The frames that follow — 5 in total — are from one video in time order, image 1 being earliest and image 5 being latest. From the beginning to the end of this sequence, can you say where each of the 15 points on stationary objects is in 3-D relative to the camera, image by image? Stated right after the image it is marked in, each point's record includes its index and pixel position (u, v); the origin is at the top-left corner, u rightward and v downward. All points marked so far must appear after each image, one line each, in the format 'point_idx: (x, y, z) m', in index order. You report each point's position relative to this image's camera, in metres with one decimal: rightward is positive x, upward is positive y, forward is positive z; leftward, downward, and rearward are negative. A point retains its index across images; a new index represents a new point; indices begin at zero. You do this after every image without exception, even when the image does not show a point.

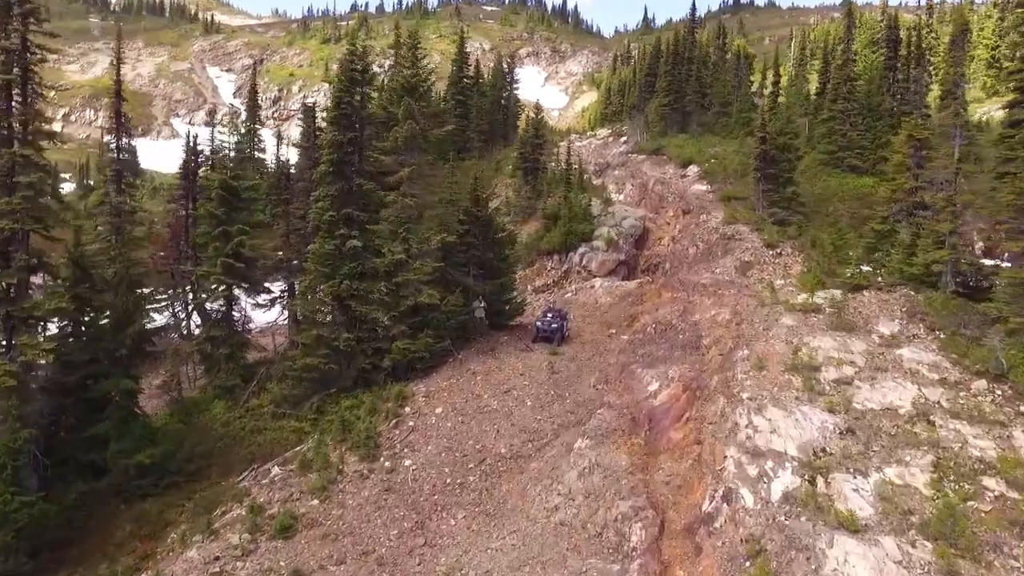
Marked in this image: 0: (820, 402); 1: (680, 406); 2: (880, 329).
0: (+7.0, -2.6, +15.9) m
1: (+4.3, -3.0, +17.9) m
2: (+10.1, -1.1, +19.2) m
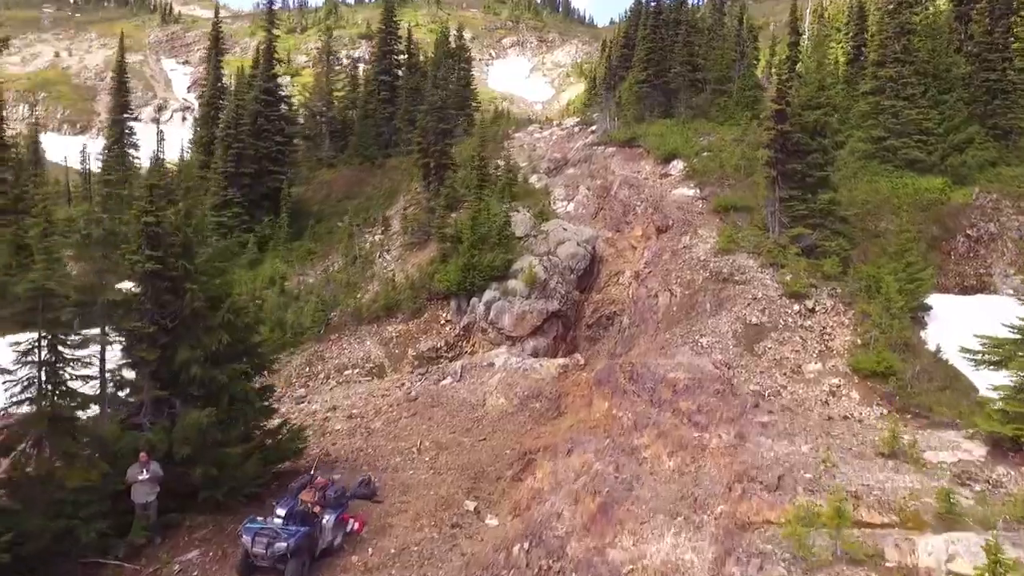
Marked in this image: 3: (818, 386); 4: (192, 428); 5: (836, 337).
0: (+2.0, -5.0, +0.9) m
1: (-0.7, -5.4, +2.8) m
2: (+5.2, -3.5, +4.1) m
3: (+7.9, -2.6, +18.0) m
4: (-5.5, -2.4, +12.3) m
5: (+8.9, -1.4, +19.2) m
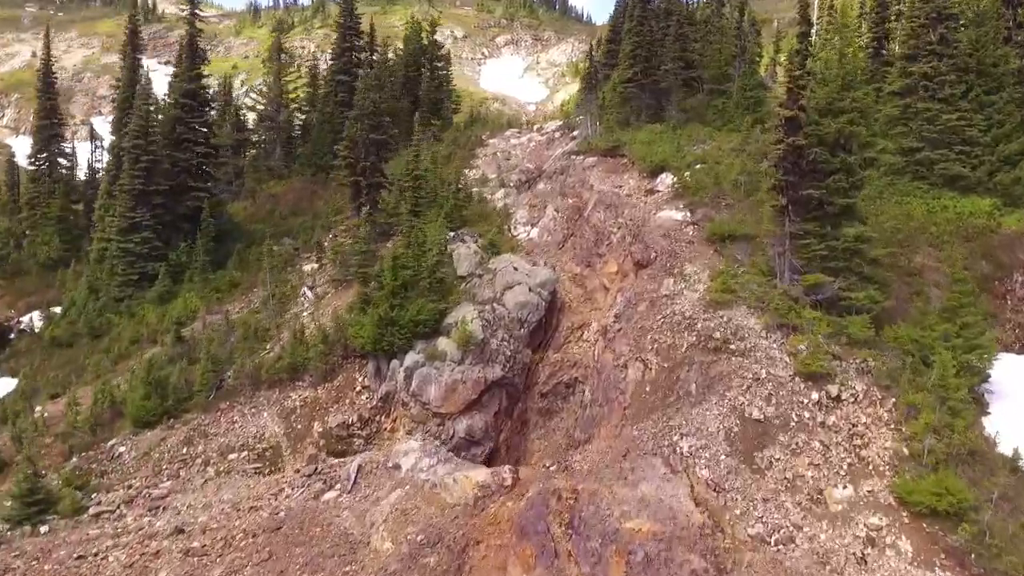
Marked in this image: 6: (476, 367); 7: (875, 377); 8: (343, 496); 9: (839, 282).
0: (-0.1, -6.7, -4.9) m
1: (-2.7, -7.1, -2.9) m
2: (+3.1, -5.1, -1.6) m
3: (+5.9, -4.2, +12.2) m
4: (-7.6, -4.1, +6.6) m
5: (+6.9, -3.0, +13.4) m
6: (-1.0, -2.1, +19.2) m
7: (+7.8, -1.9, +15.0) m
8: (-3.8, -4.4, +15.9) m
9: (+8.3, +0.1, +17.7) m
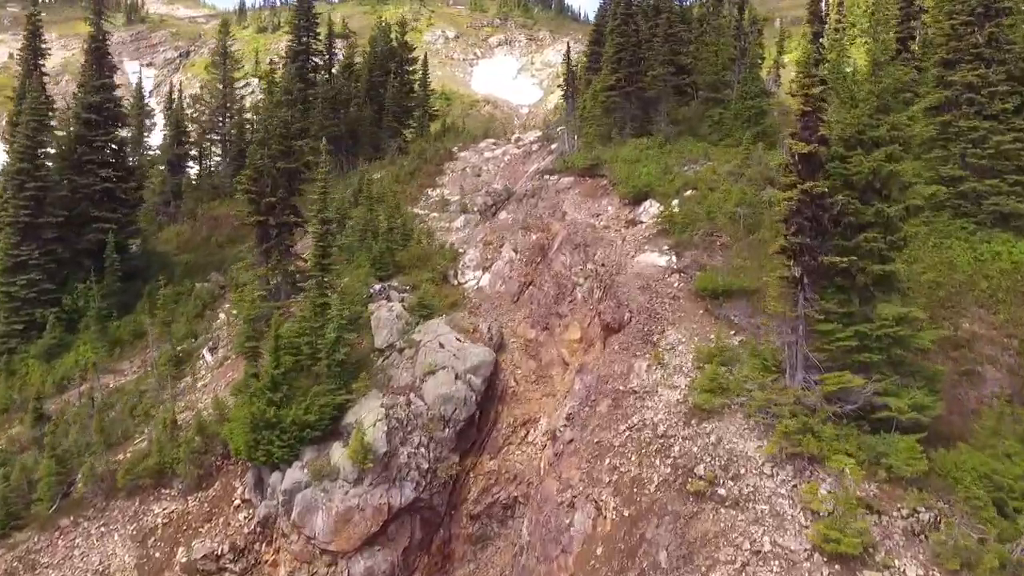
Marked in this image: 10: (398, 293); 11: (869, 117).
0: (-1.9, -8.6, -9.9) m
1: (-4.6, -9.0, -7.8) m
2: (+1.3, -7.1, -6.6) m
3: (+4.1, -6.1, +7.2) m
4: (-9.3, -6.0, +1.7) m
5: (+5.2, -4.9, +8.4) m
6: (-2.7, -4.0, +14.2) m
7: (+6.1, -3.8, +10.0) m
8: (-5.5, -6.3, +10.9) m
9: (+6.5, -1.7, +12.6) m
10: (-3.2, -0.1, +19.9) m
11: (+6.9, +3.3, +13.8) m
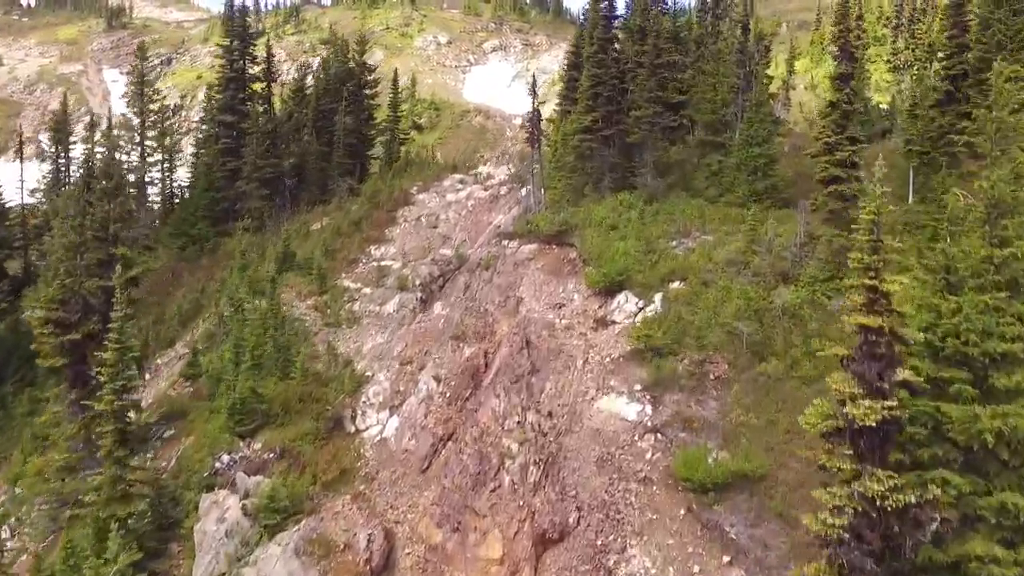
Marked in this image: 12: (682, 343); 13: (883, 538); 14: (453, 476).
0: (-4.2, -12.2, -15.8) m
1: (-6.8, -12.6, -13.7) m
2: (-1.0, -10.6, -12.6) m
3: (+2.1, -9.6, +1.2) m
4: (-11.5, -9.6, -4.2) m
5: (+3.1, -8.4, +2.4) m
6: (-4.7, -7.5, +8.3) m
7: (+4.0, -7.3, +4.0) m
8: (-7.5, -9.8, +5.1) m
9: (+4.5, -5.2, +6.6) m
10: (-5.1, -3.6, +14.0) m
11: (+4.9, -0.2, +7.7) m
12: (+4.0, -1.3, +16.9) m
13: (+3.5, -2.2, +7.2) m
14: (-1.2, -3.7, +14.7) m
